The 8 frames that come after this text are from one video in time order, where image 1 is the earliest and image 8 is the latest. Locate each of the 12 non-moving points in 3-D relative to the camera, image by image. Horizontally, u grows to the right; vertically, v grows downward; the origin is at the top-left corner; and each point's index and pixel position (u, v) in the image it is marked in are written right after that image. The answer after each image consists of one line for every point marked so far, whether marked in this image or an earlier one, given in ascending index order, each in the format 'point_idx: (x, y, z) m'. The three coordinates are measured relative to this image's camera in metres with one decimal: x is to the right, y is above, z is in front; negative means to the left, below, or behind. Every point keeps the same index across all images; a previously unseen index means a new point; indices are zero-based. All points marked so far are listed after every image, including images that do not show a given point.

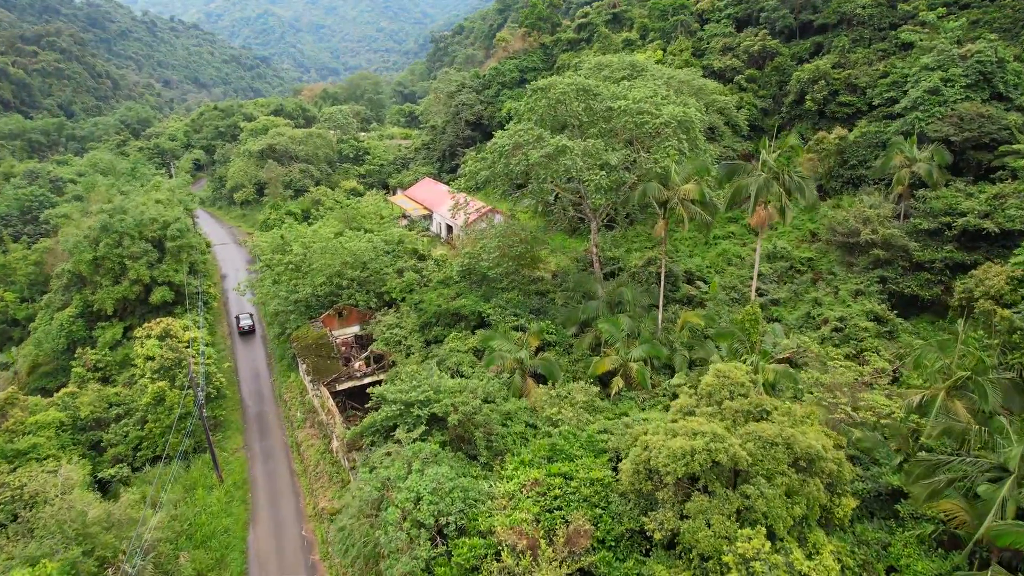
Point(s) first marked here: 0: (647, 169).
0: (+2.9, +2.6, +14.7) m
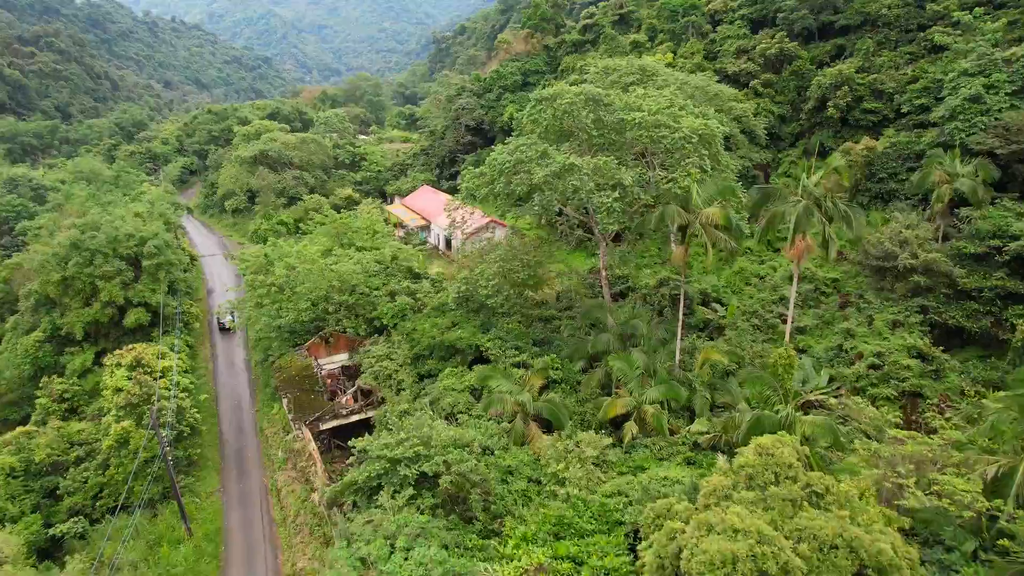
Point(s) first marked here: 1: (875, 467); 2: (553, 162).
0: (+3.0, +1.9, +13.2) m
1: (+4.7, -2.3, +8.8) m
2: (+0.8, +2.5, +13.1) m
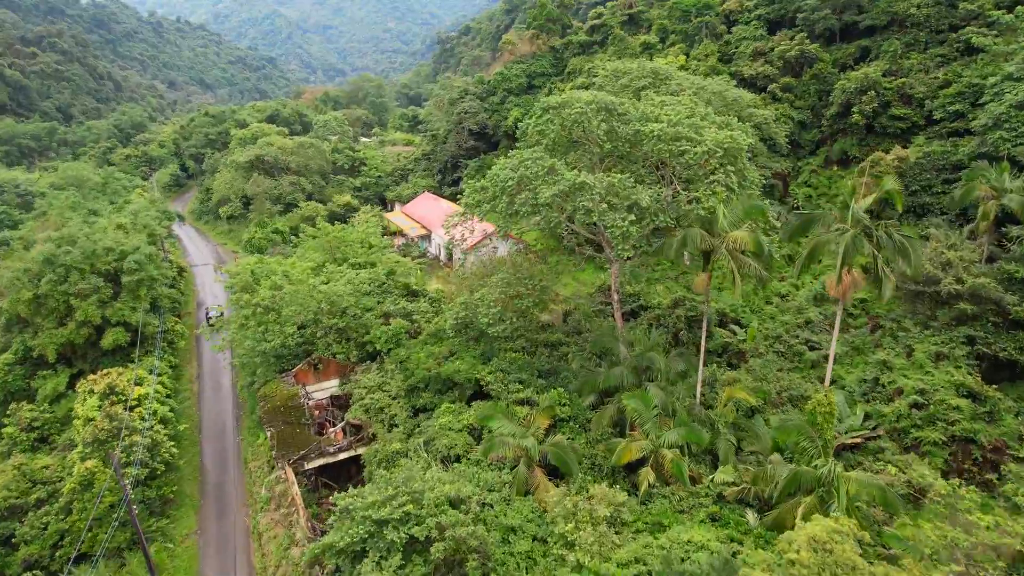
0: (+3.0, +1.4, +11.8) m
1: (+4.7, -2.9, +7.4) m
2: (+0.9, +1.9, +11.7) m
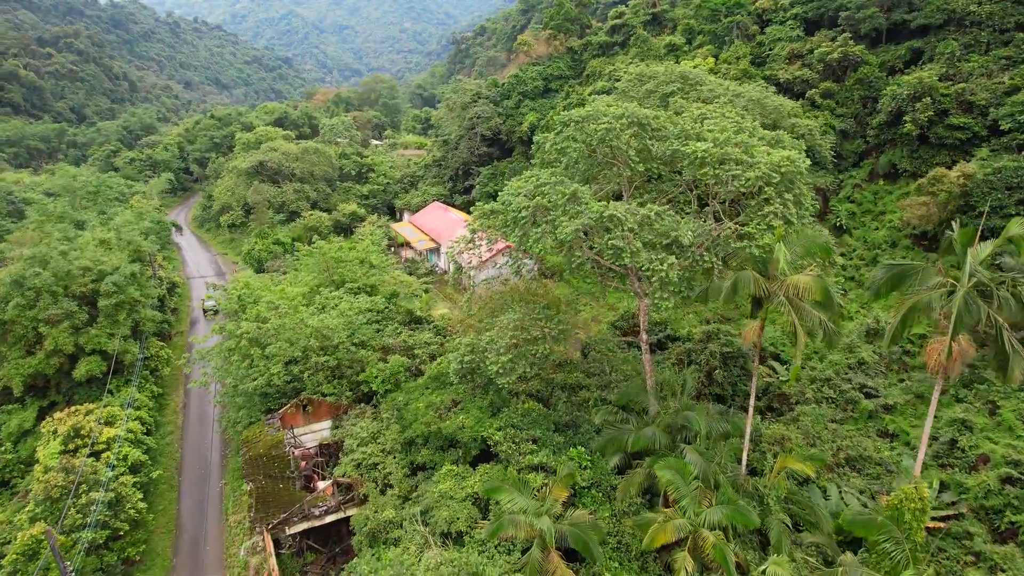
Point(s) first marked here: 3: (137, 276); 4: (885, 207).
0: (+3.2, +0.6, +9.8) m
1: (+4.8, -3.7, +5.4) m
2: (+1.1, +1.2, +9.8) m
3: (-11.1, +0.3, +19.9) m
4: (+10.8, +2.3, +19.6) m
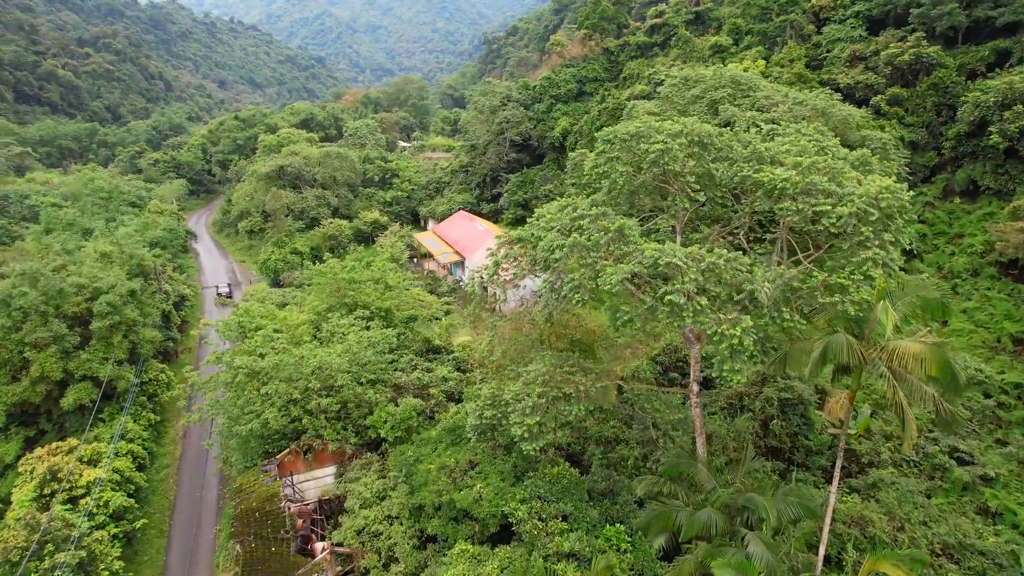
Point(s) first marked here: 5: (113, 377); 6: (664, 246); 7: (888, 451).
0: (+3.6, -0.1, +7.8) m
1: (+4.9, -4.4, +3.4) m
2: (+1.4, +0.5, +7.9) m
3: (-10.3, -0.2, +18.5) m
4: (+11.5, +1.5, +17.3) m
5: (-9.8, -2.2, +16.6) m
6: (+1.7, +0.5, +7.7) m
7: (+6.8, -3.0, +12.2) m
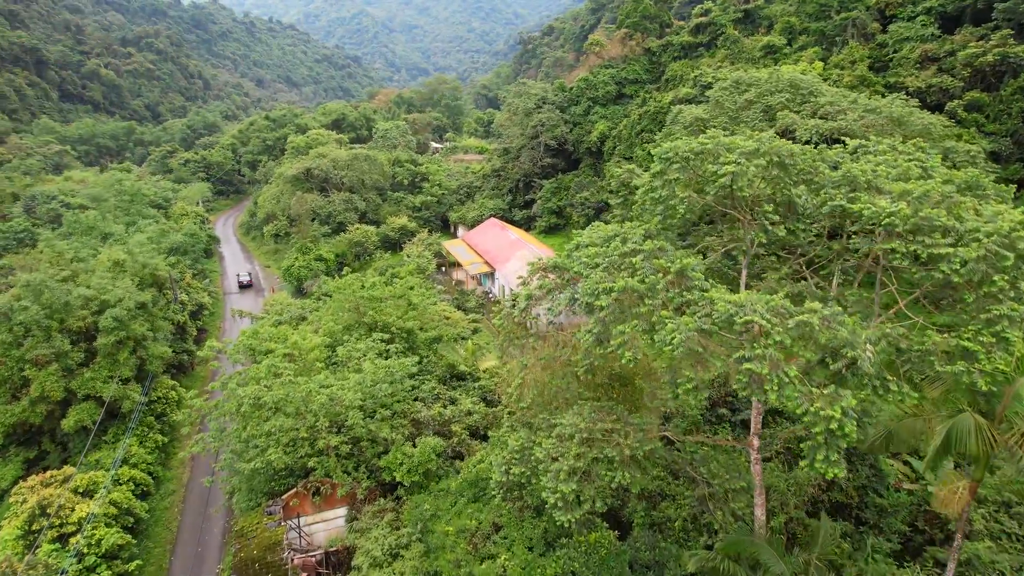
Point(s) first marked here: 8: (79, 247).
0: (+3.9, -0.7, +6.2) m
1: (+5.0, -5.0, +1.7) m
2: (+1.8, -0.1, +6.4) m
3: (-9.5, -0.5, +17.5) m
4: (+12.3, +0.8, +15.3) m
5: (-9.1, -2.5, +15.6) m
6: (+2.1, 0.0, +6.2) m
7: (+7.3, -3.6, +10.5) m
8: (-12.7, +1.2, +19.8) m
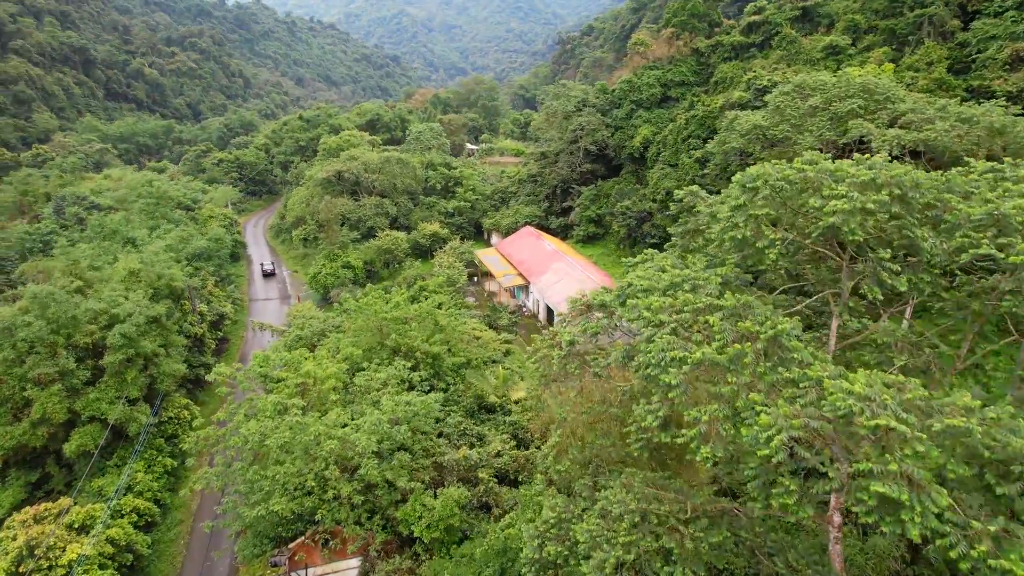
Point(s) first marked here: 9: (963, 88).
0: (+4.2, -1.3, +4.6) m
1: (+4.9, -5.6, +0.1) m
2: (+2.1, -0.6, +4.9) m
3: (-8.6, -0.8, +16.6) m
4: (+13.1, 0.0, +13.2) m
5: (-8.3, -2.8, +14.6) m
6: (+2.4, -0.6, +4.7) m
7: (+7.7, -4.3, +8.7) m
8: (-11.7, +1.0, +19.0) m
9: (+11.4, +5.1, +17.2) m
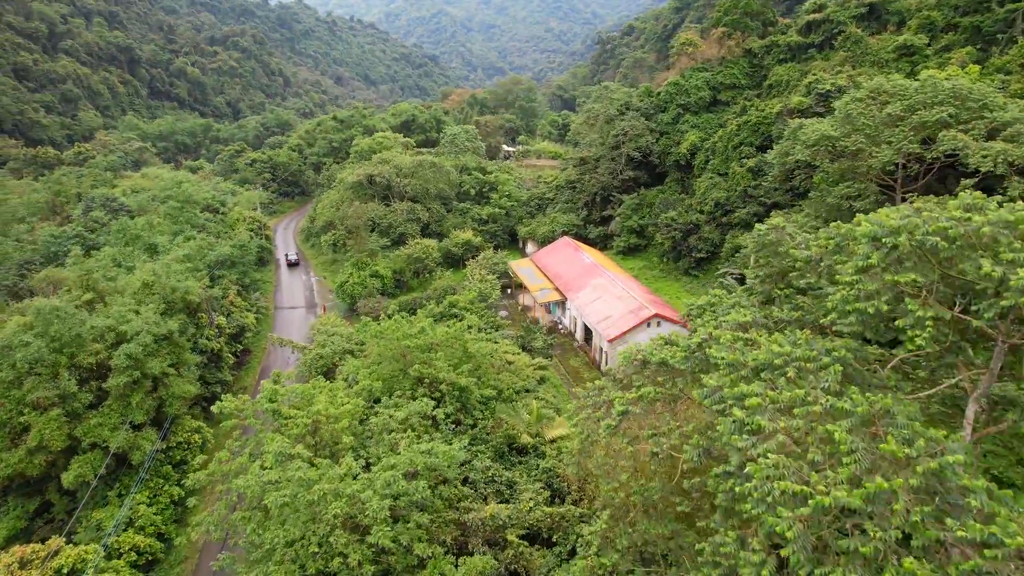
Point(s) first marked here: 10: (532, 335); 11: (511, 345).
0: (+4.4, -1.8, +3.0) m
1: (+4.8, -6.2, -1.6) m
2: (+2.3, -1.1, +3.3) m
3: (-7.8, -1.1, +15.5) m
4: (+13.7, -0.8, +11.1) m
5: (-7.7, -3.2, +13.5) m
6: (+2.6, -1.1, +3.1) m
7: (+8.0, -4.9, +6.9) m
8: (-10.7, +0.7, +18.1) m
9: (+12.4, +4.3, +15.2) m
10: (+0.6, -1.4, +19.3) m
11: (0.0, -1.5, +16.8) m
